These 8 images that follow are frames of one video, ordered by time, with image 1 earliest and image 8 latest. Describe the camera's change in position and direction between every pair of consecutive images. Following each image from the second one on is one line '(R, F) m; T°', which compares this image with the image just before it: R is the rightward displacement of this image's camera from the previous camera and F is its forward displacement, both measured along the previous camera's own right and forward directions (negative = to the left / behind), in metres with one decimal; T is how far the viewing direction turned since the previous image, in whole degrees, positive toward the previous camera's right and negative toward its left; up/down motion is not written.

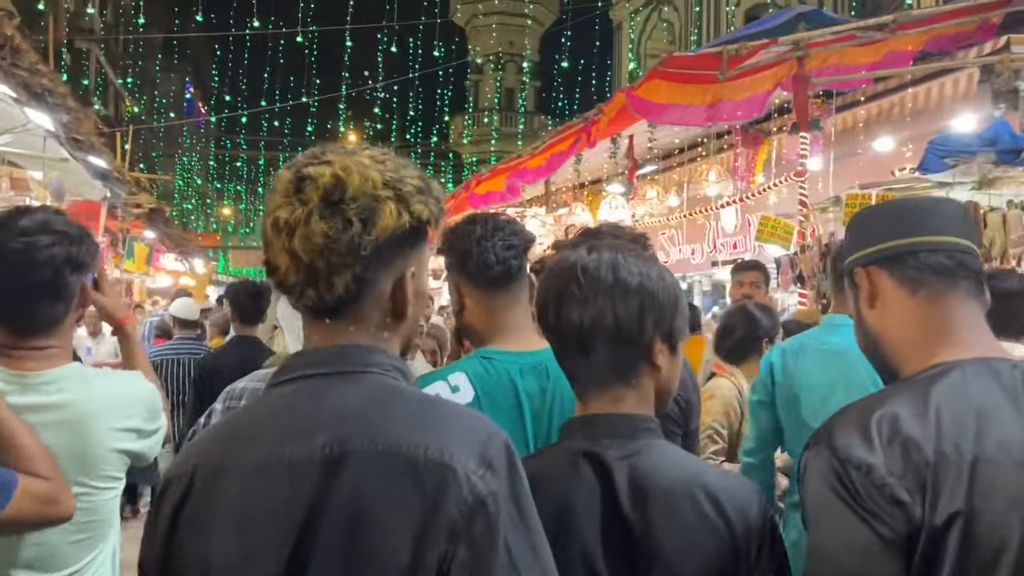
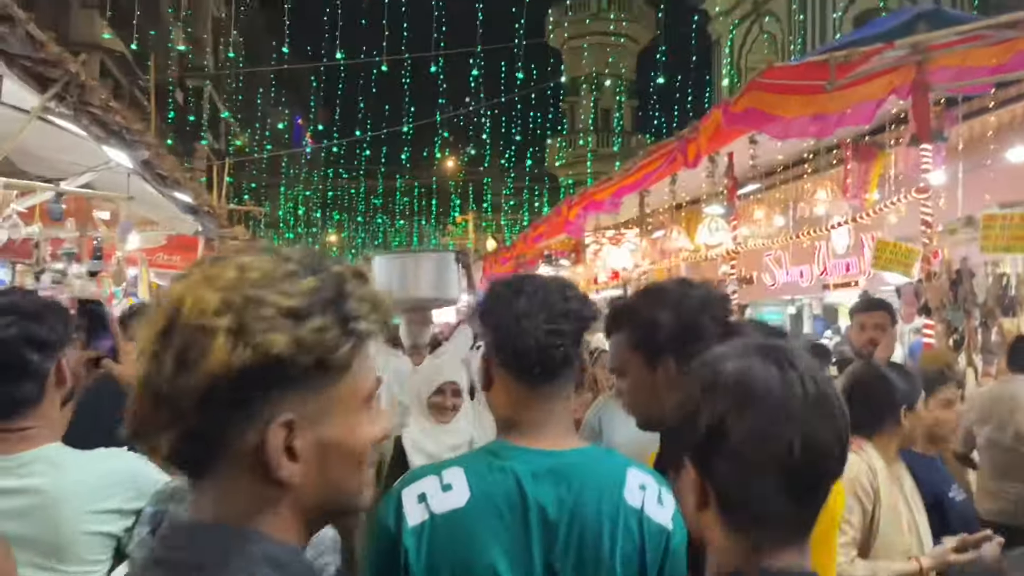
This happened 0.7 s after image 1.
(+0.1, +0.4) m; -7°
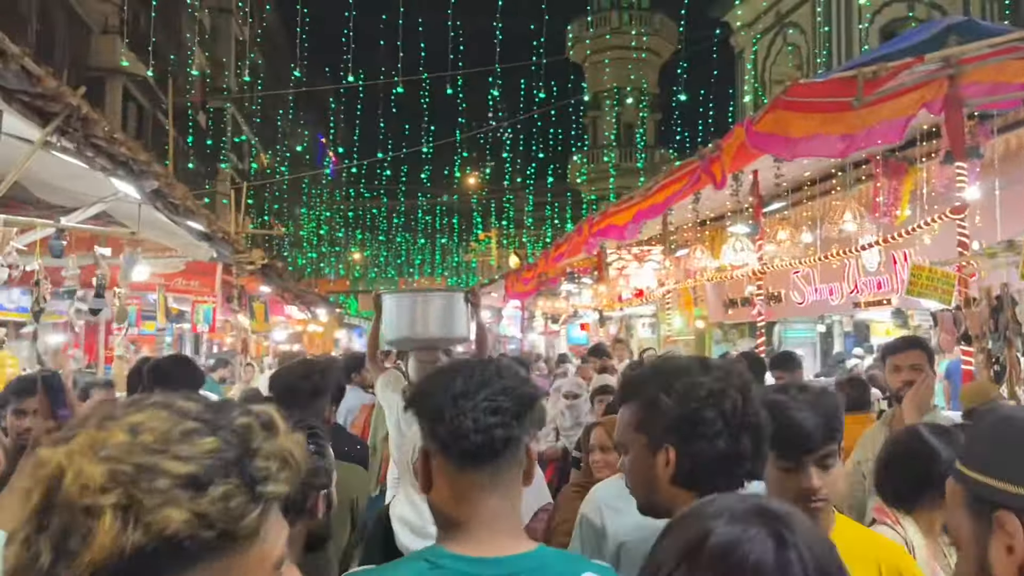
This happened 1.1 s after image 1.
(+0.1, +0.2) m; -2°
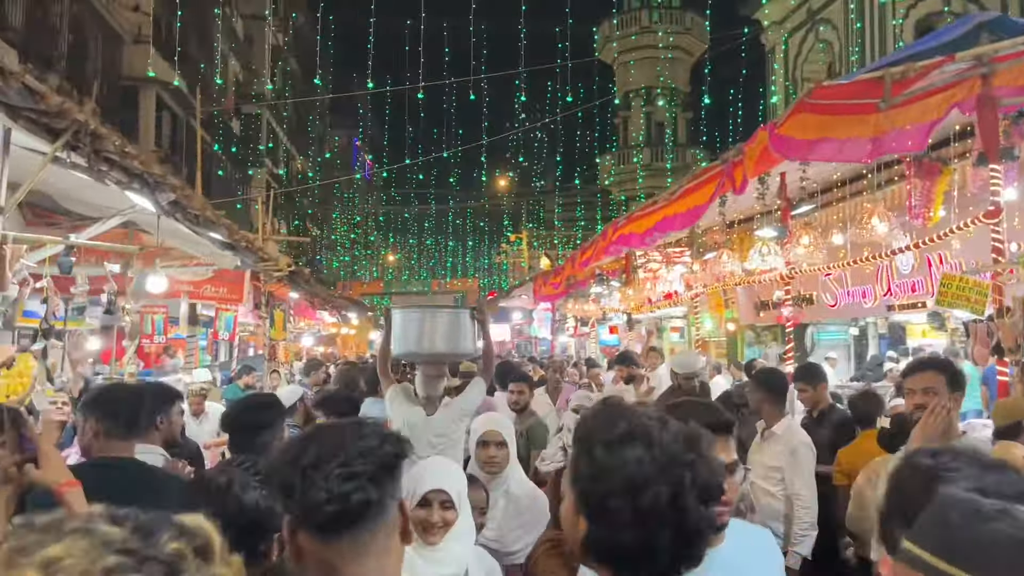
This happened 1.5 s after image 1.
(+0.1, +0.1) m; -3°
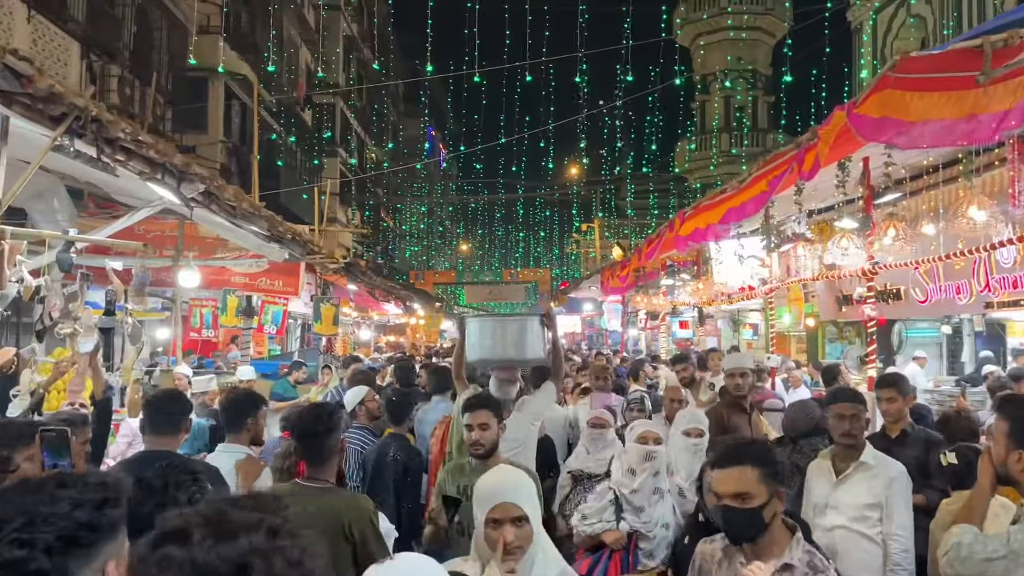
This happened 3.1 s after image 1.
(+0.2, +0.5) m; -6°
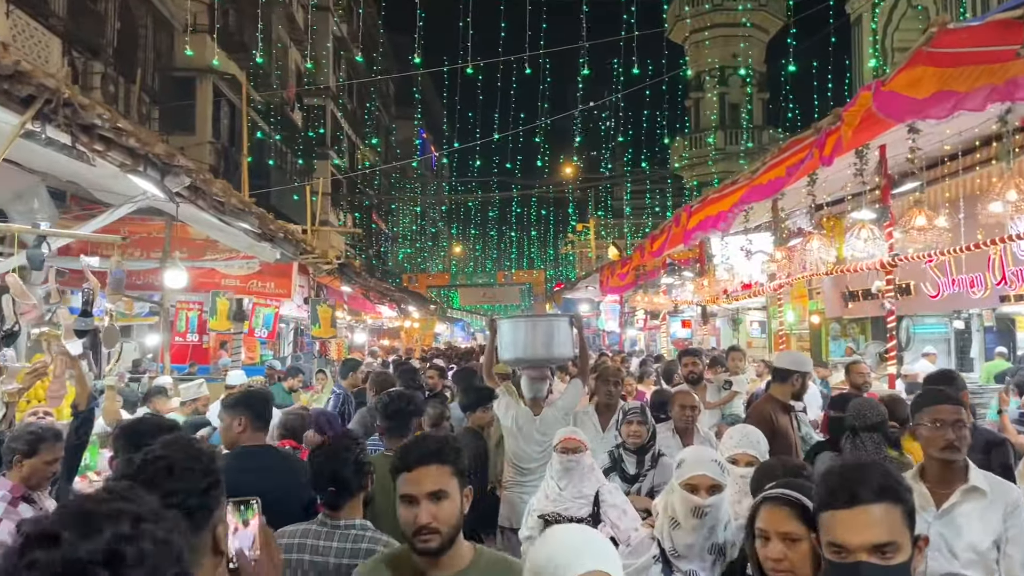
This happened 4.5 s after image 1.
(-0.1, +0.3) m; +1°
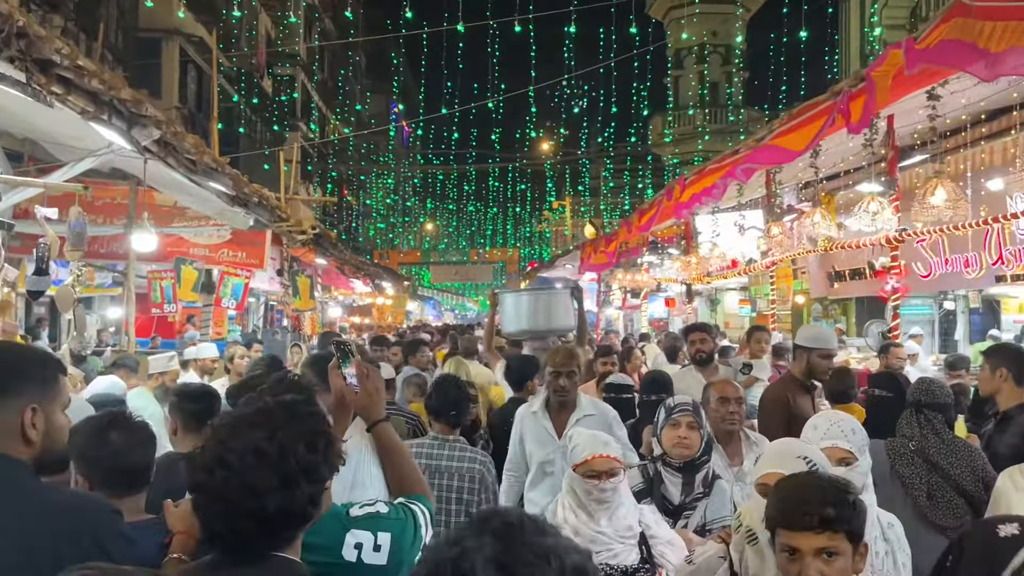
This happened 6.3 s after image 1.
(-0.2, +0.4) m; +2°
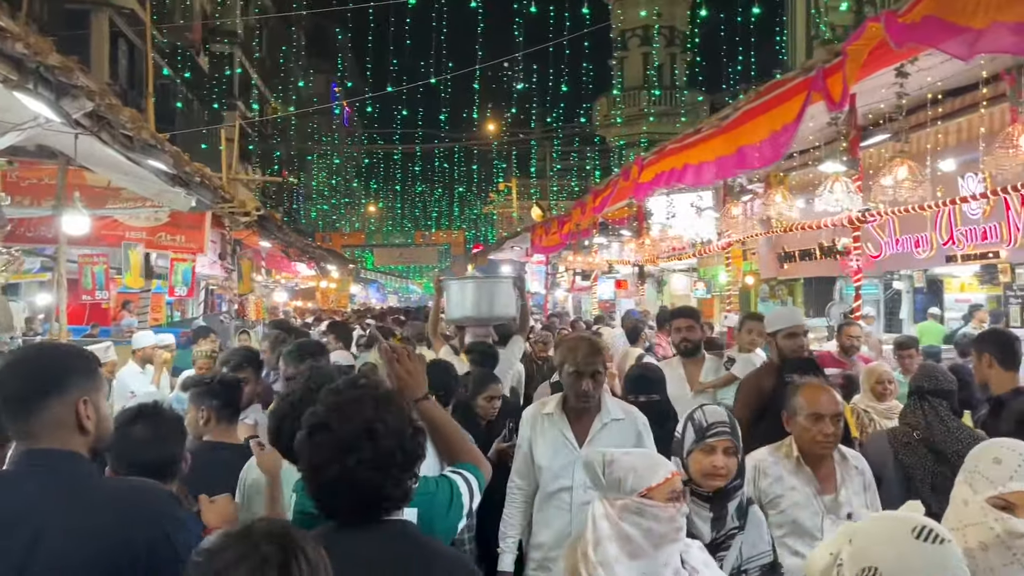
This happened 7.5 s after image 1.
(-0.1, +0.2) m; +4°
